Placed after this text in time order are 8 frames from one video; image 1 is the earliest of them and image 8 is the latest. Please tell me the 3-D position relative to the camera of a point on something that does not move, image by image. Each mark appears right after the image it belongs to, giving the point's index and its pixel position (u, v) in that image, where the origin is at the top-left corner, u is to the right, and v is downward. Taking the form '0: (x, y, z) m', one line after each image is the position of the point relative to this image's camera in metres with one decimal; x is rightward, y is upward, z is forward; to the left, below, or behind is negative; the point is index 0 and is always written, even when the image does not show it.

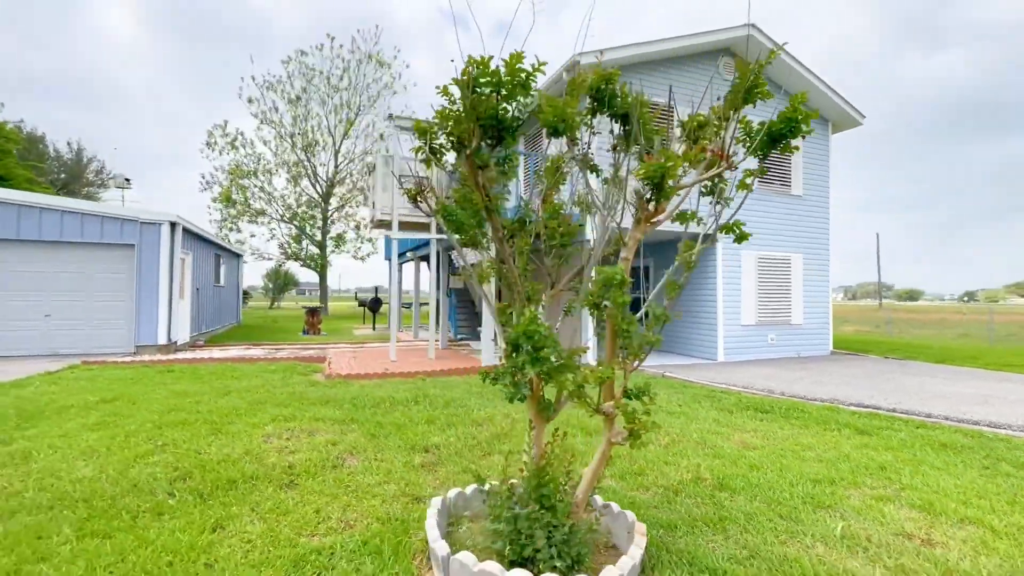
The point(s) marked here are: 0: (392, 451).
0: (-0.9, -1.3, +3.8) m
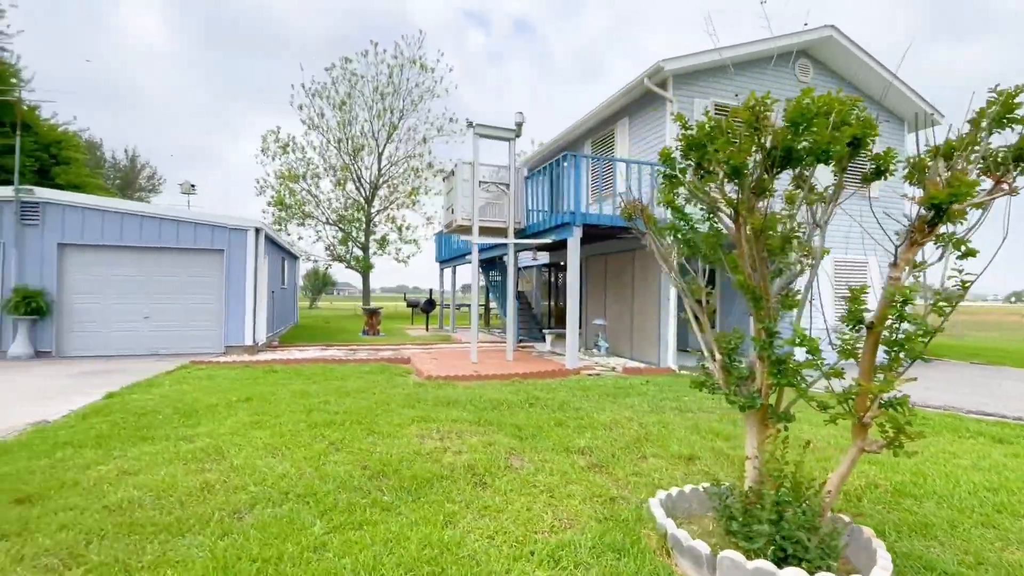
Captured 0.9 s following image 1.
0: (+0.3, -1.3, +3.9) m
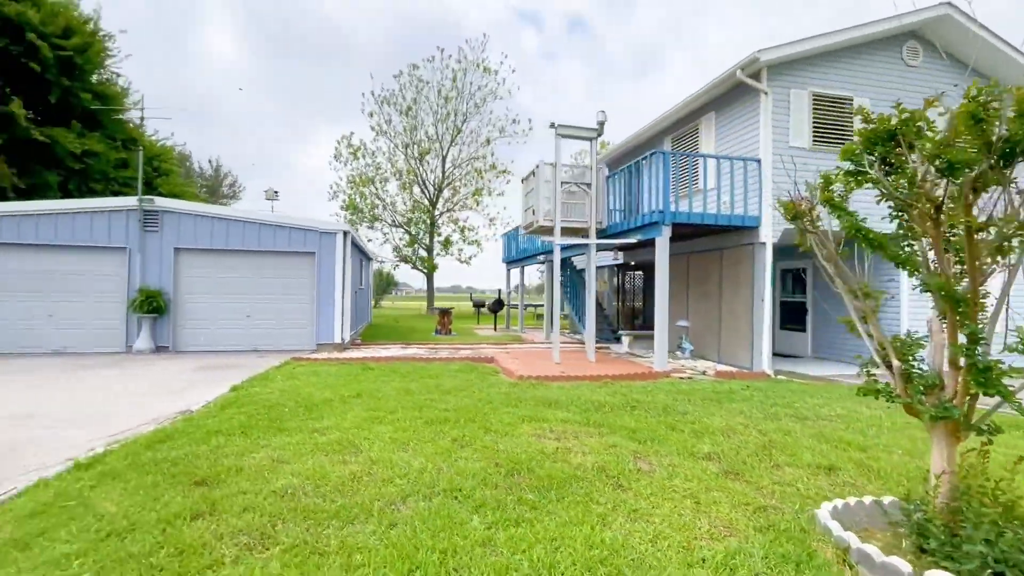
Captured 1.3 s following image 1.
0: (+1.3, -1.4, +3.9) m
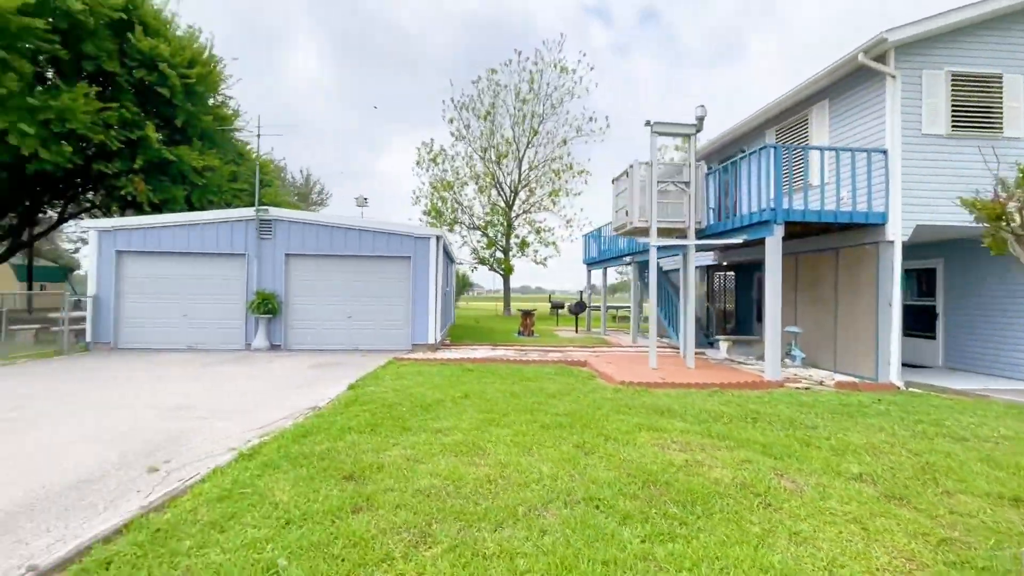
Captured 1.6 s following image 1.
0: (+2.3, -1.4, +3.6) m
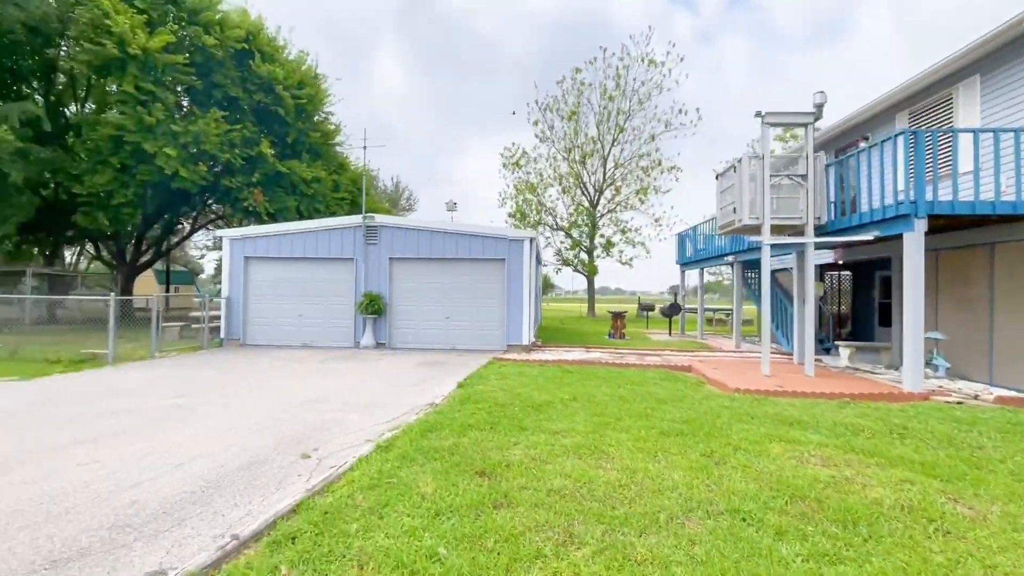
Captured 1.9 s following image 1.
0: (+3.2, -1.4, +3.2) m
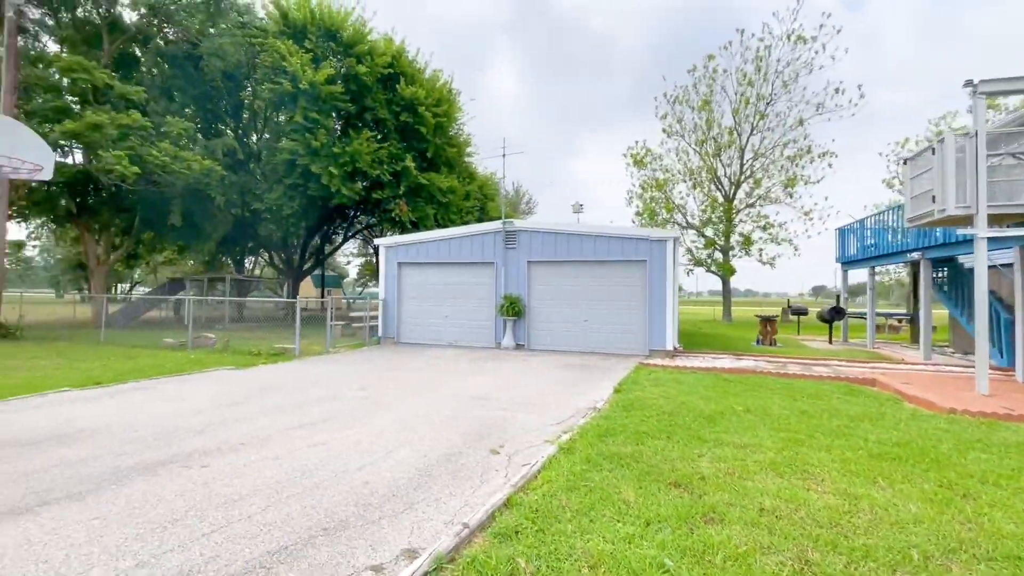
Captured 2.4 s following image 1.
0: (+4.5, -1.4, +2.2) m
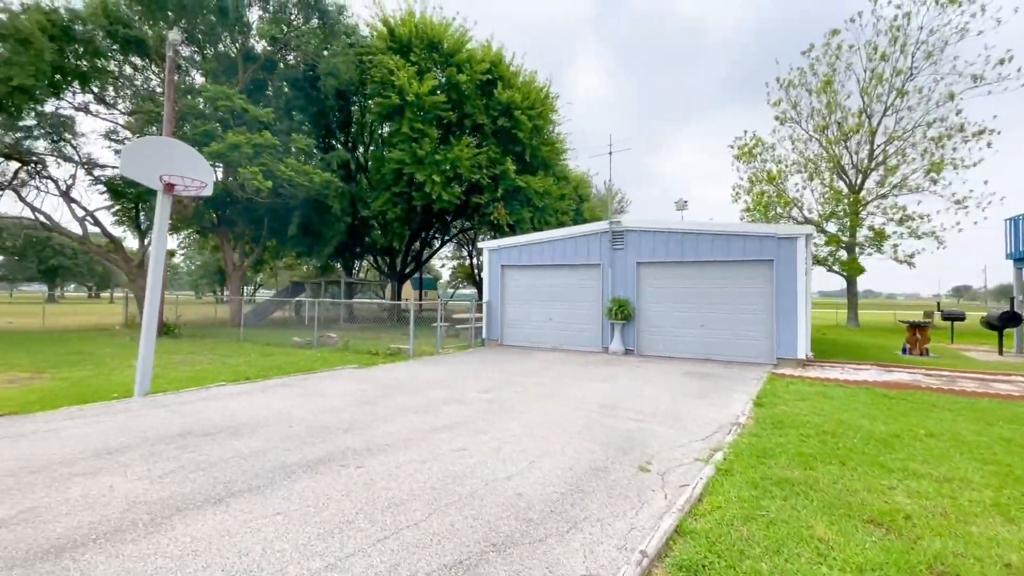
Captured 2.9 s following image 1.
0: (+5.3, -1.5, +1.2) m
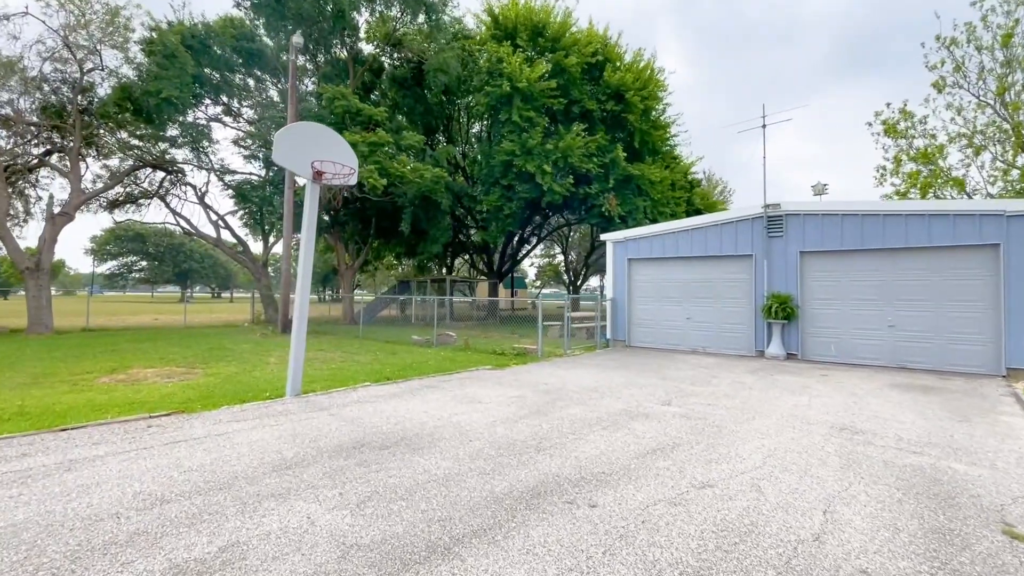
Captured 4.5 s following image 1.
0: (+6.5, -1.3, -0.7) m
